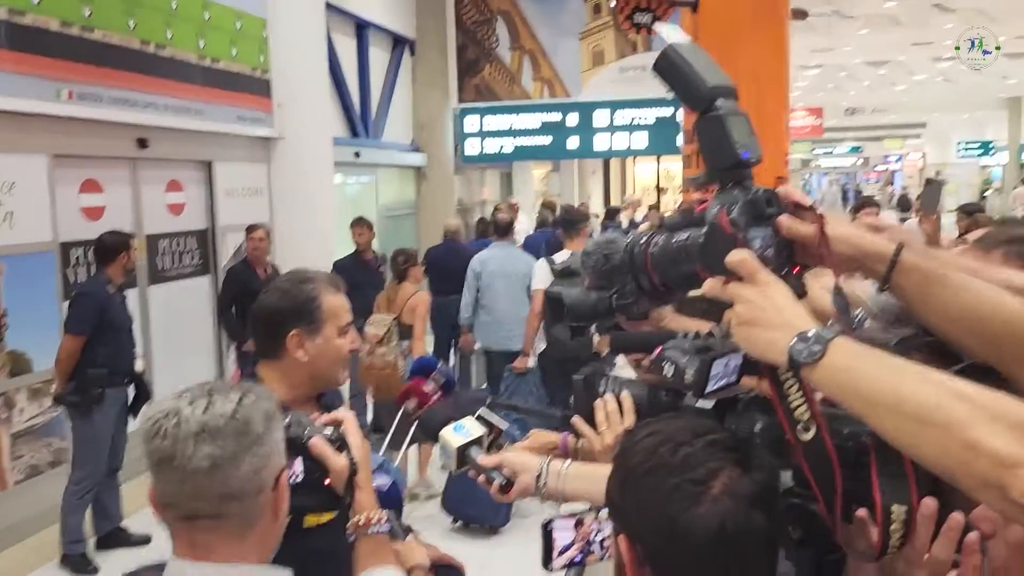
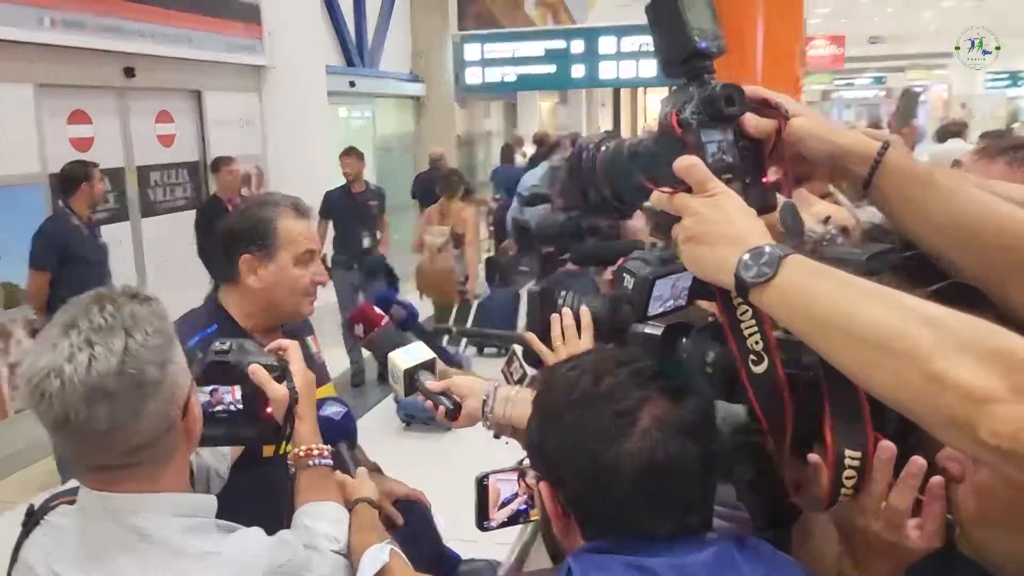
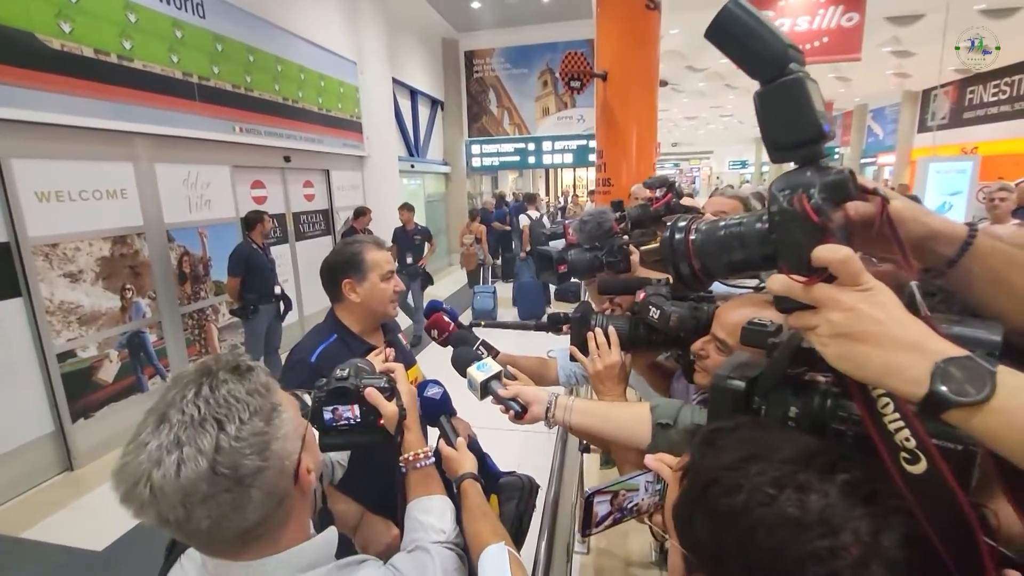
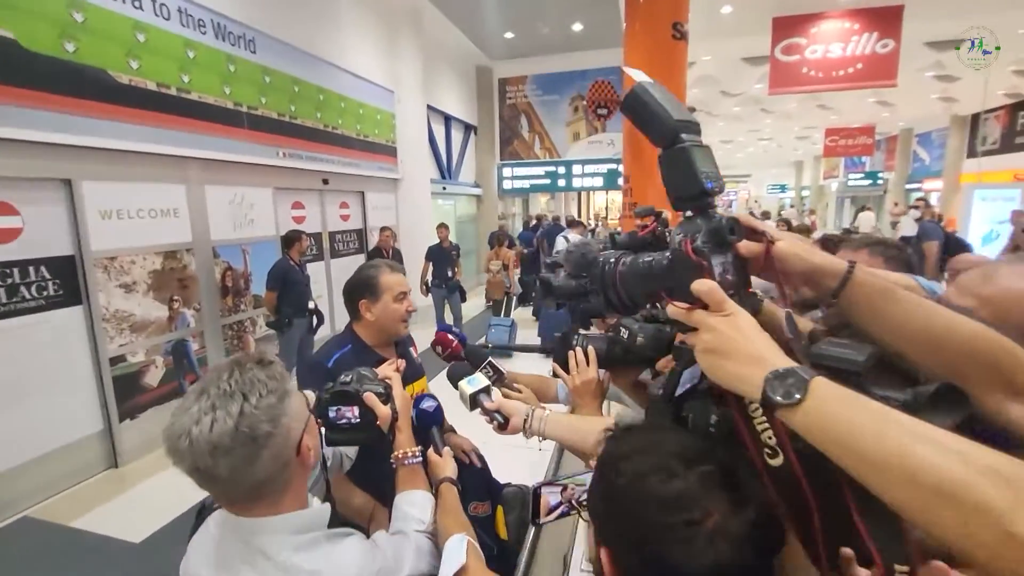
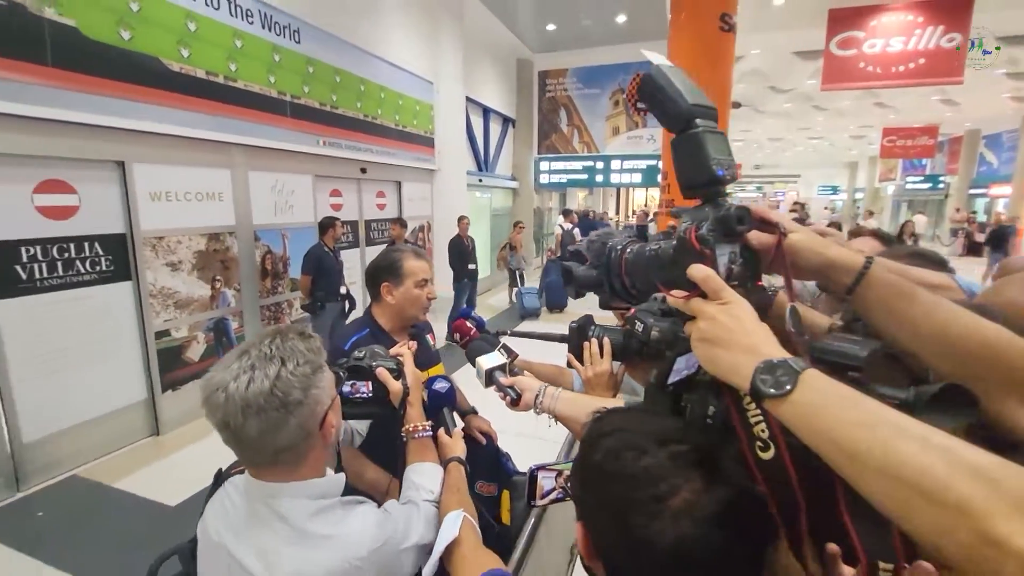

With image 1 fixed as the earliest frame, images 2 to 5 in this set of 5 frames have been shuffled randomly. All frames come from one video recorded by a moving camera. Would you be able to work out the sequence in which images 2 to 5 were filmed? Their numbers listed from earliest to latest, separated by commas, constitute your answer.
2, 4, 3, 5
